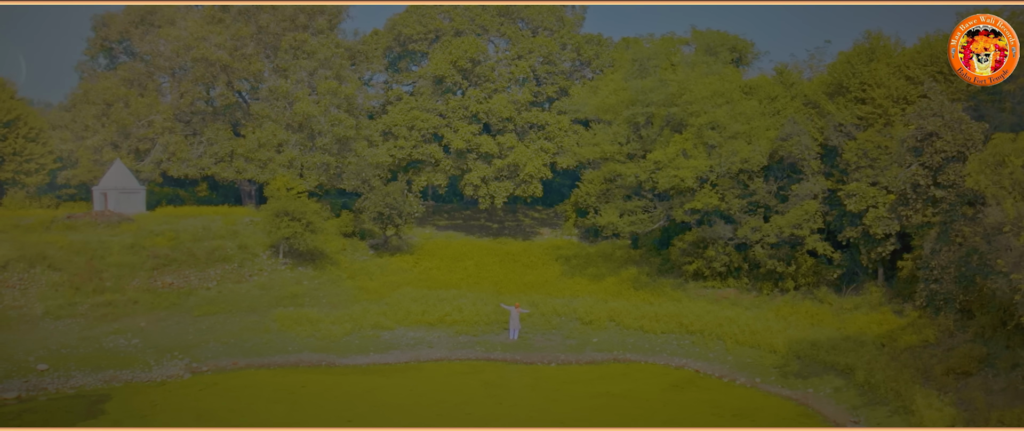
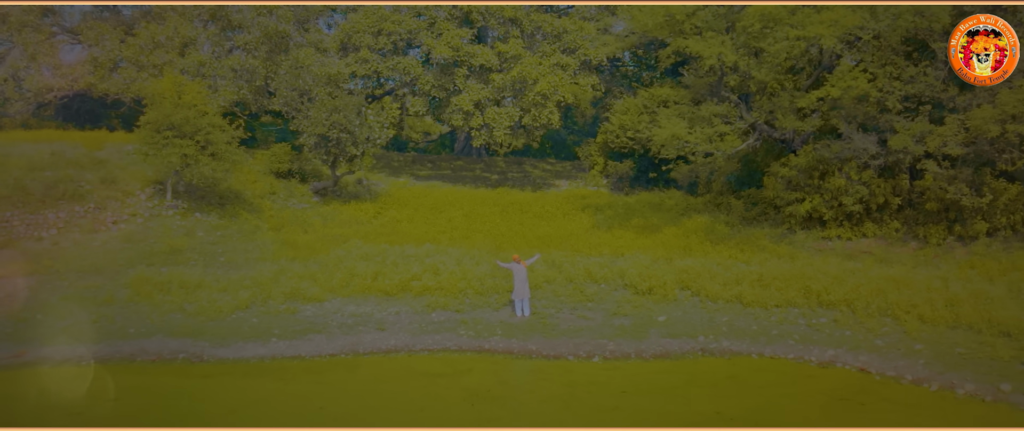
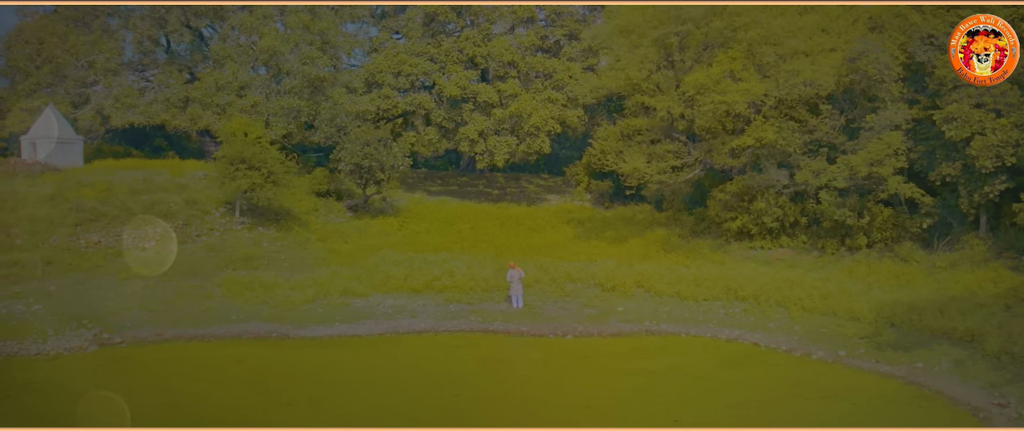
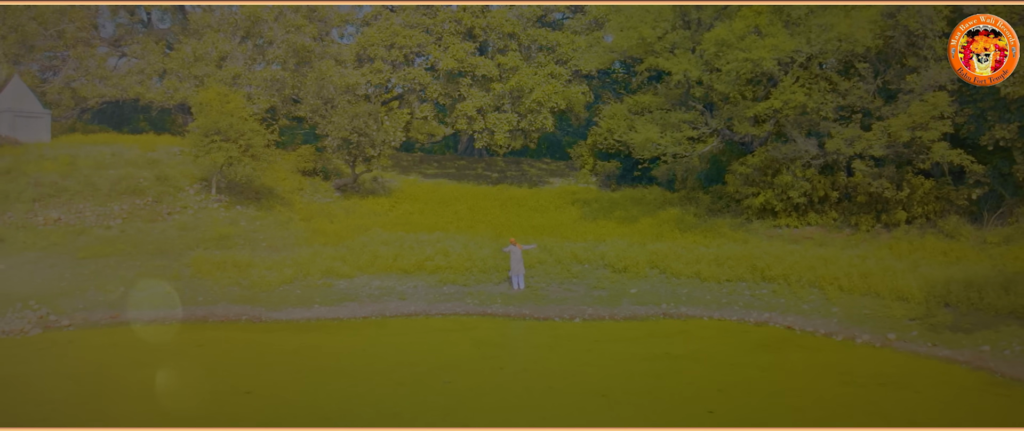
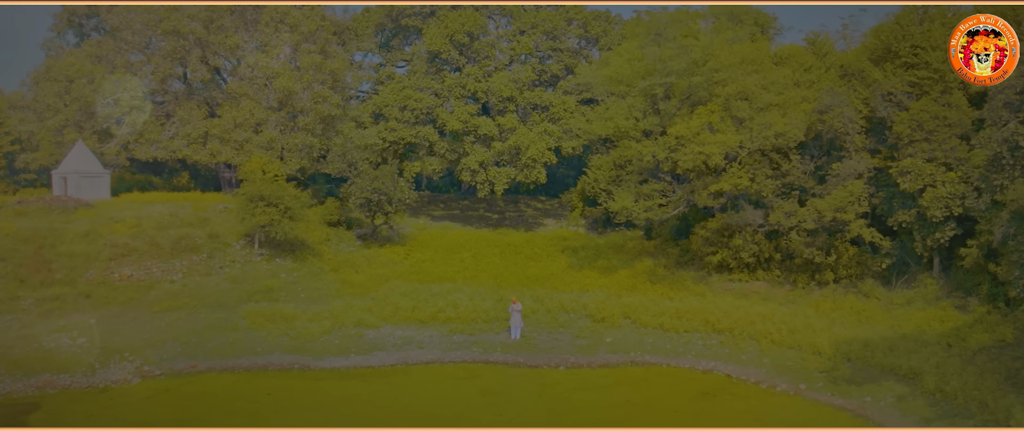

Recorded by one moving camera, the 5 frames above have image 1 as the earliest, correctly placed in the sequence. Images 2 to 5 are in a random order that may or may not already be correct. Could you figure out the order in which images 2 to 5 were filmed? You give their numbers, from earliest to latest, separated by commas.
5, 3, 4, 2
